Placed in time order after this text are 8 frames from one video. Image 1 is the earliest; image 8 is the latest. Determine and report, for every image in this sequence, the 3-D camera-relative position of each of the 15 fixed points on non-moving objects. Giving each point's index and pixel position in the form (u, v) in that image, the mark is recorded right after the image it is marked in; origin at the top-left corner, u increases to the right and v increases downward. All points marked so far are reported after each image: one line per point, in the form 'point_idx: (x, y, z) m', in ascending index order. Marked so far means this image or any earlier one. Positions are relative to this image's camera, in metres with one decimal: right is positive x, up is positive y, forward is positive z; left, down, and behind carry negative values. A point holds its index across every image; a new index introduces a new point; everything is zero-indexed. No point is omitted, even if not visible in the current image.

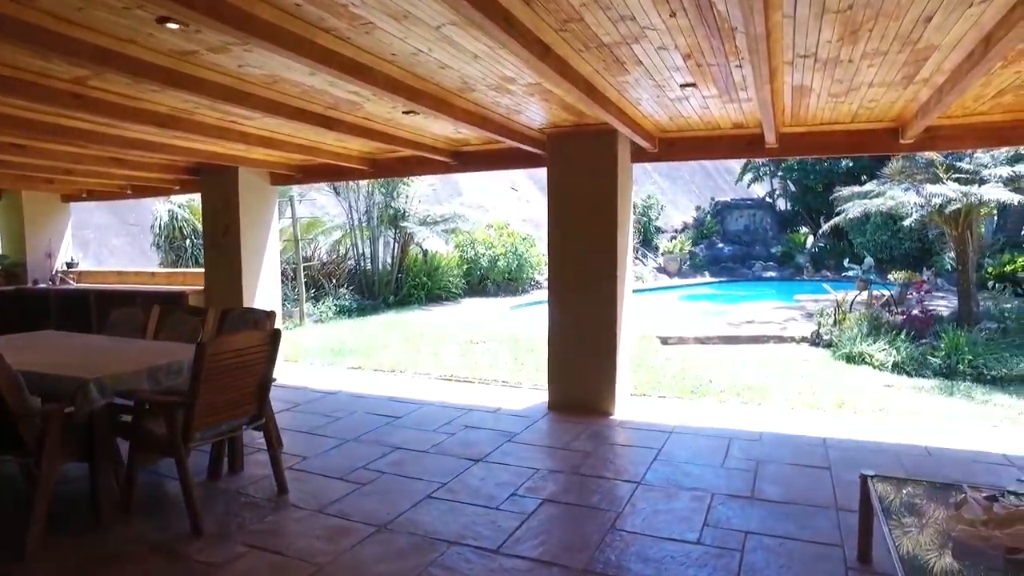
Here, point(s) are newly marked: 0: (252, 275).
0: (-2.3, +0.1, +6.3) m
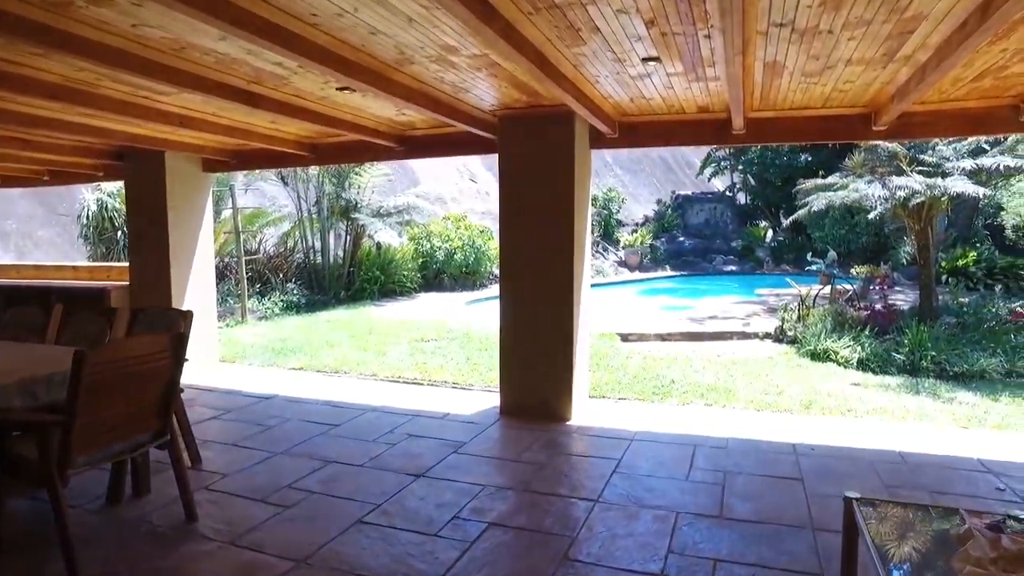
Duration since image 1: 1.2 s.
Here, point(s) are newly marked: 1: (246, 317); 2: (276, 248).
0: (-2.7, +0.1, +5.8) m
1: (-3.2, -0.4, +8.3) m
2: (-3.5, +0.6, +10.5) m
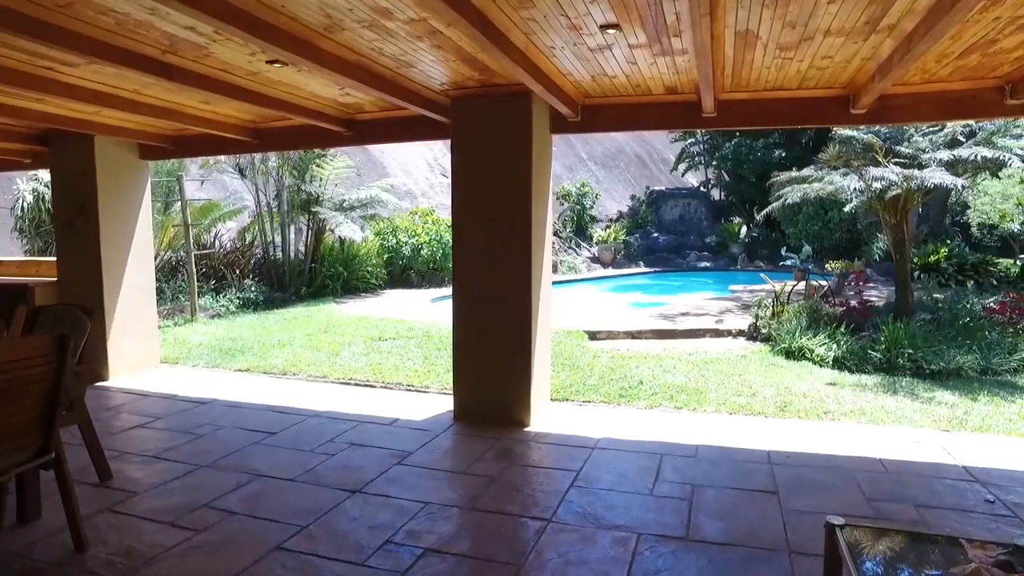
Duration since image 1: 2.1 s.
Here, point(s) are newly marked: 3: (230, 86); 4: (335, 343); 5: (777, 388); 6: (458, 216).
0: (-3.0, +0.2, +5.3) m
1: (-3.6, -0.3, +7.9) m
2: (-4.0, +0.6, +10.0) m
3: (-1.5, +1.1, +3.8) m
4: (-1.7, -0.5, +6.6) m
5: (+1.9, -0.7, +5.0) m
6: (-0.3, +0.4, +4.1) m
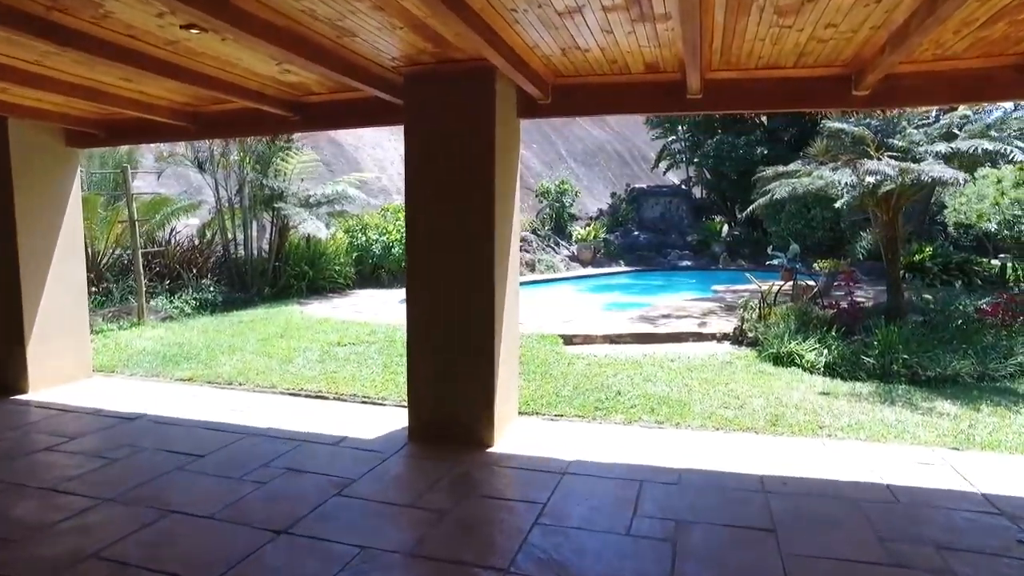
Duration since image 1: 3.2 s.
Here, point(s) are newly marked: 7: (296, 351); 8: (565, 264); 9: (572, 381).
0: (-3.3, +0.2, +4.8) m
1: (-3.9, -0.3, +7.3) m
2: (-4.3, +0.6, +9.5) m
3: (-1.7, +1.1, +3.3) m
4: (-1.9, -0.5, +6.1) m
5: (+1.7, -0.7, +4.6) m
6: (-0.5, +0.4, +3.6) m
7: (-1.8, -0.5, +6.0) m
8: (+1.1, +0.5, +14.2) m
9: (+0.4, -0.7, +5.0) m
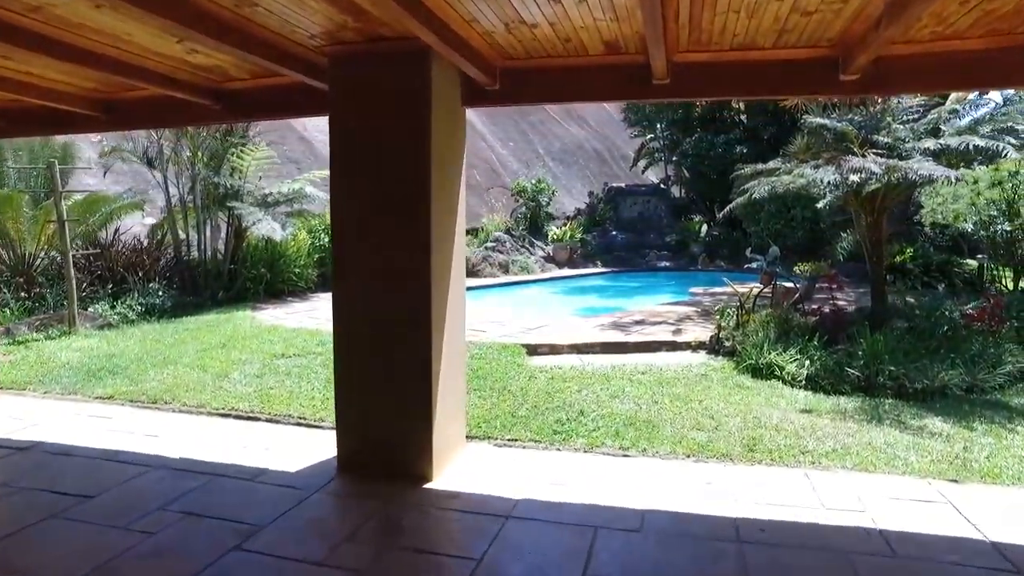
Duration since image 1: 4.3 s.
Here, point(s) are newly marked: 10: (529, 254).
0: (-3.6, +0.1, +4.3) m
1: (-4.2, -0.4, +6.8) m
2: (-4.8, +0.6, +8.9) m
3: (-2.0, +1.0, +2.8) m
4: (-2.2, -0.6, +5.5) m
5: (+1.4, -0.8, +4.2) m
6: (-0.8, +0.4, +3.2) m
7: (-2.2, -0.6, +5.5) m
8: (+0.5, +0.5, +13.8) m
9: (+0.1, -0.7, +4.5) m
10: (+0.4, +0.7, +14.2) m
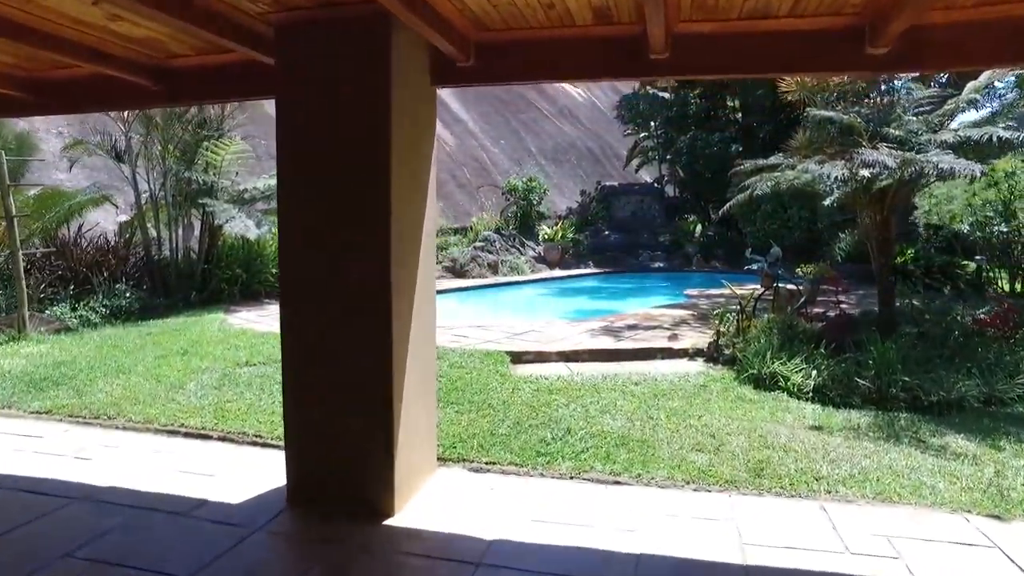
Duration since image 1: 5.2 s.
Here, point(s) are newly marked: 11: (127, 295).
0: (-3.7, +0.1, +3.8) m
1: (-4.4, -0.4, +6.3) m
2: (-4.9, +0.6, +8.4) m
3: (-2.1, +1.0, +2.4) m
4: (-2.4, -0.6, +5.1) m
5: (+1.3, -0.8, +3.8) m
6: (-0.9, +0.3, +2.7) m
7: (-2.3, -0.6, +5.0) m
8: (+0.3, +0.4, +13.4) m
9: (0.0, -0.7, +4.1) m
10: (+0.1, +0.6, +13.8) m
11: (-4.5, -0.1, +8.1) m
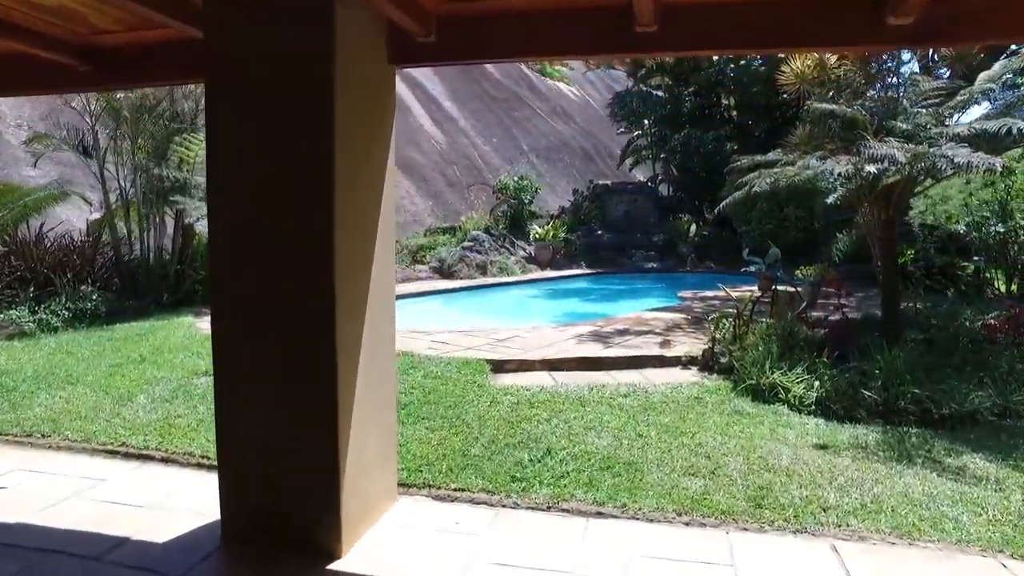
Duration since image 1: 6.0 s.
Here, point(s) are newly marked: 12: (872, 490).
0: (-3.8, +0.1, +3.4) m
1: (-4.5, -0.4, +5.9) m
2: (-5.1, +0.6, +8.0) m
3: (-2.2, +1.0, +2.0) m
4: (-2.5, -0.6, +4.7) m
5: (+1.1, -0.8, +3.4) m
6: (-1.0, +0.3, +2.4) m
7: (-2.4, -0.6, +4.7) m
8: (+0.1, +0.4, +13.0) m
9: (-0.1, -0.8, +3.7) m
10: (-0.1, +0.6, +13.4) m
11: (-4.6, -0.1, +7.7) m
12: (+1.6, -0.9, +3.1) m
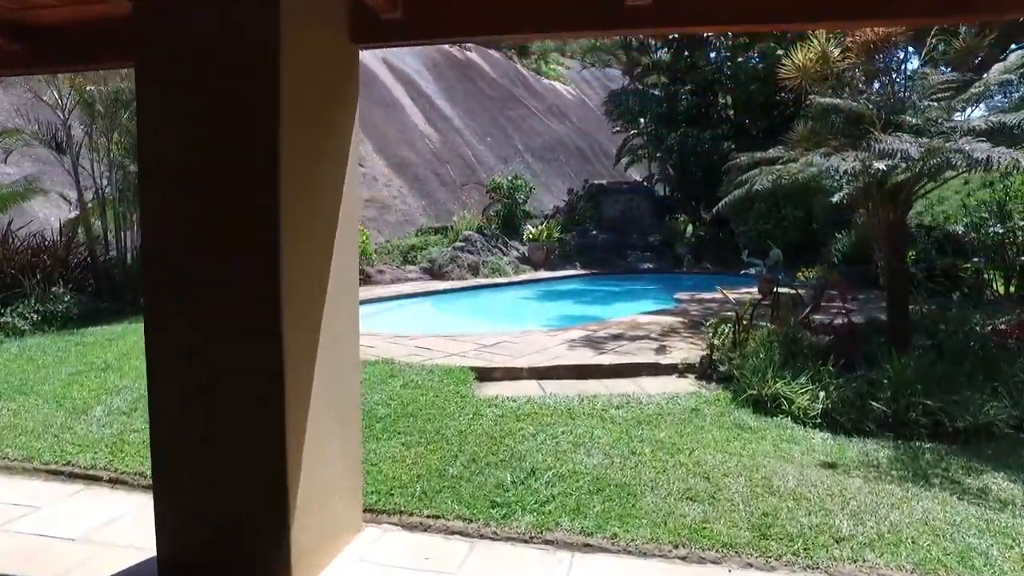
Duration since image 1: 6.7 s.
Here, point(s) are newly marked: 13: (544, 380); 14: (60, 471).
0: (-3.9, 0.0, +3.1) m
1: (-4.6, -0.4, +5.6) m
2: (-5.2, +0.5, +7.7) m
3: (-2.3, +1.0, +1.7) m
4: (-2.6, -0.6, +4.4) m
5: (+1.1, -0.9, +3.1) m
6: (-1.1, +0.3, +2.1) m
7: (-2.5, -0.7, +4.3) m
8: (0.0, +0.4, +12.7) m
9: (-0.2, -0.8, +3.4) m
10: (-0.2, +0.6, +13.1) m
11: (-4.7, -0.1, +7.4) m
12: (+1.5, -0.9, +2.8) m
13: (+0.2, -0.6, +4.8) m
14: (-2.1, -0.8, +3.3) m
